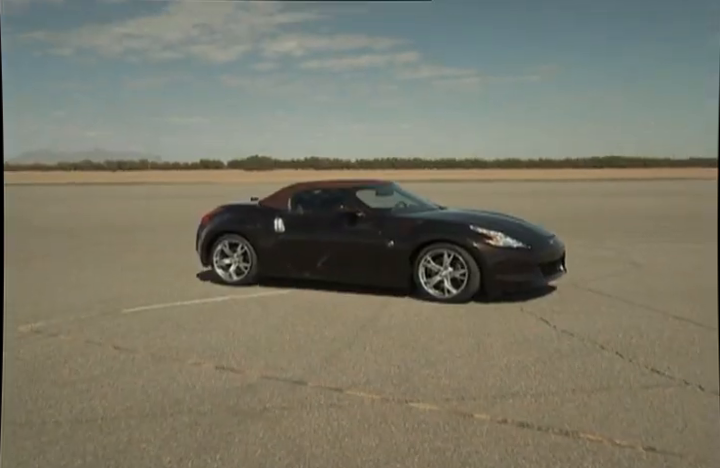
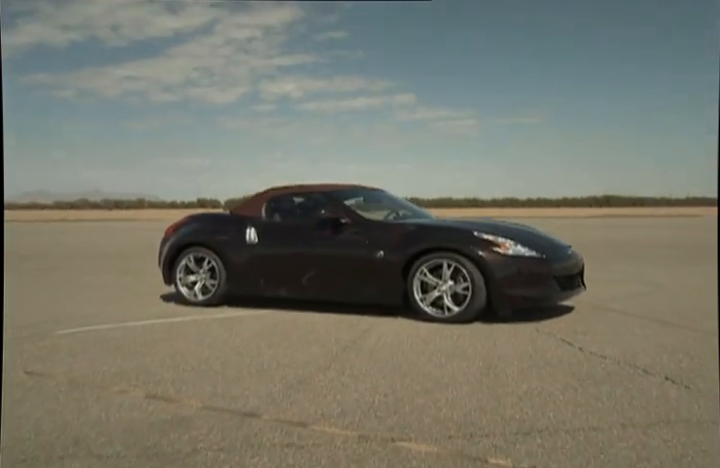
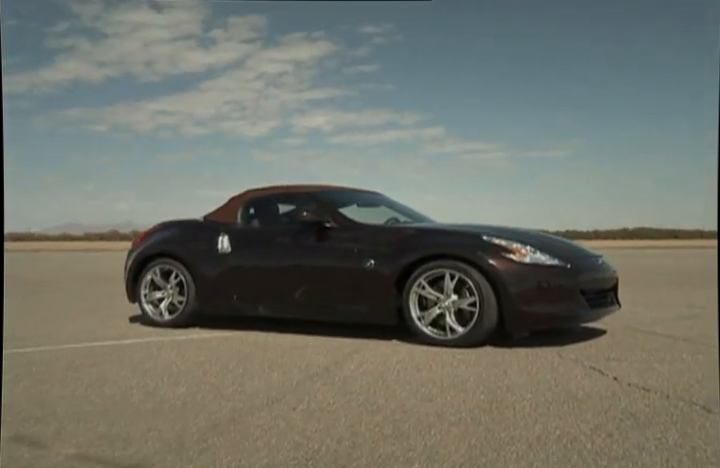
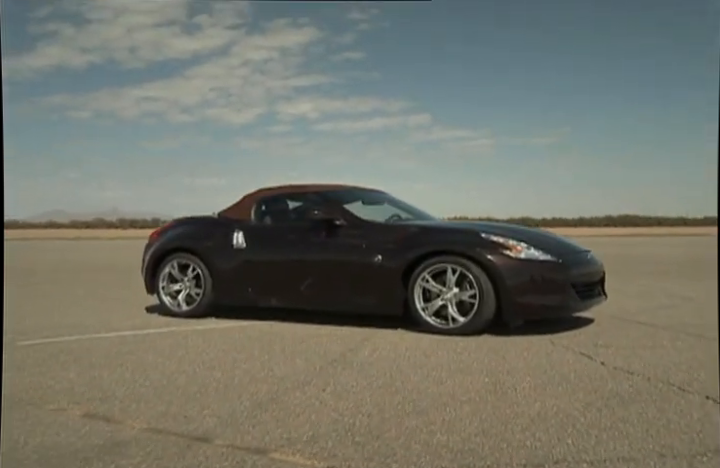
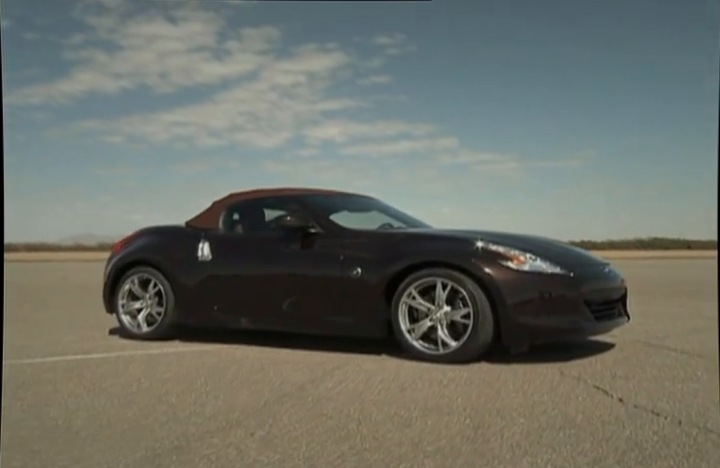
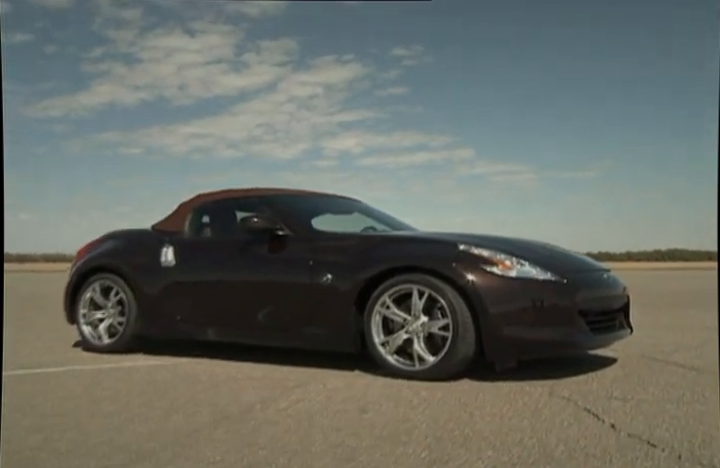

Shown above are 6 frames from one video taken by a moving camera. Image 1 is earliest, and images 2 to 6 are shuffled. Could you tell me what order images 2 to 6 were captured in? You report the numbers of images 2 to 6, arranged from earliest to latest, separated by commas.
2, 4, 3, 5, 6
